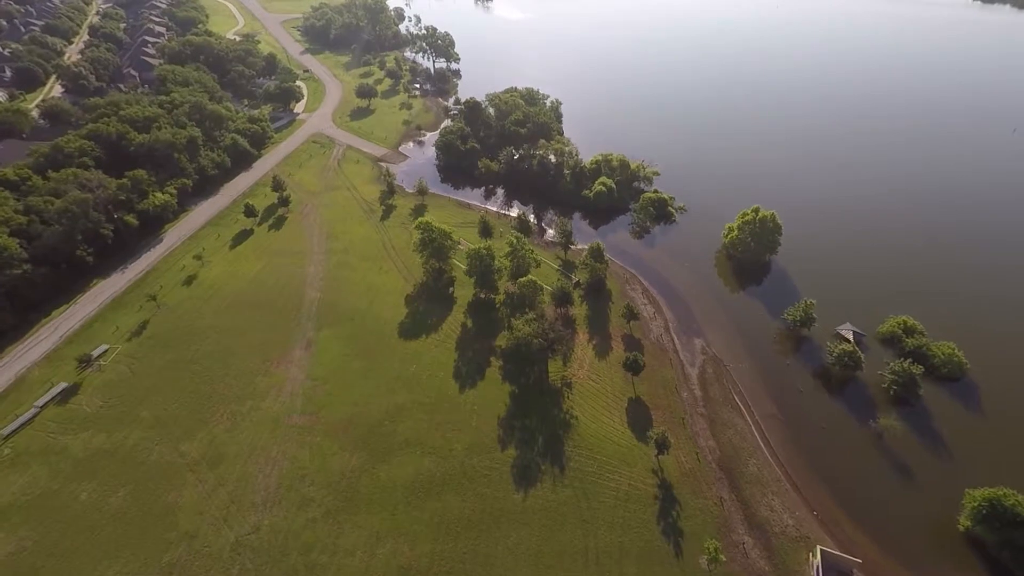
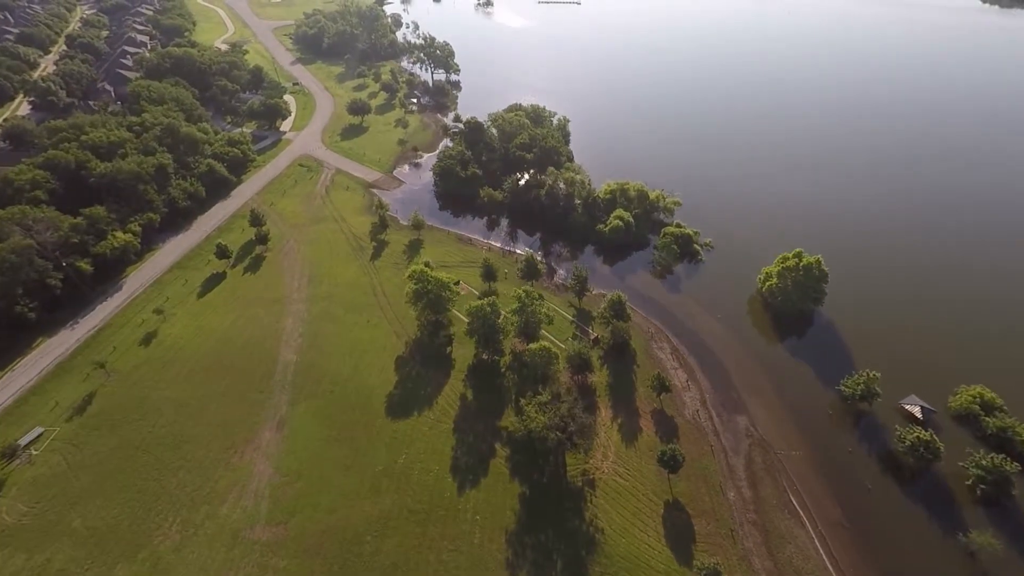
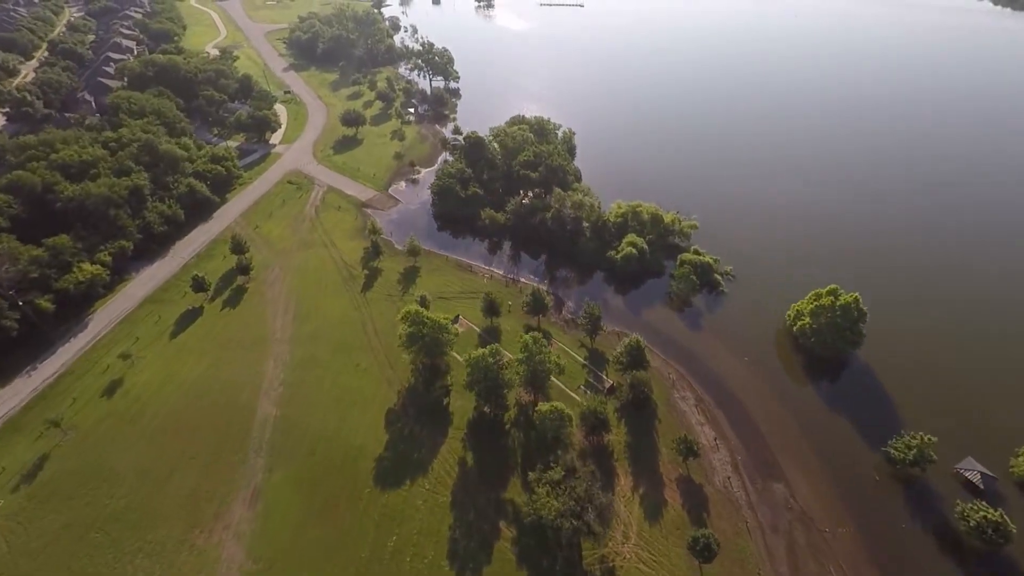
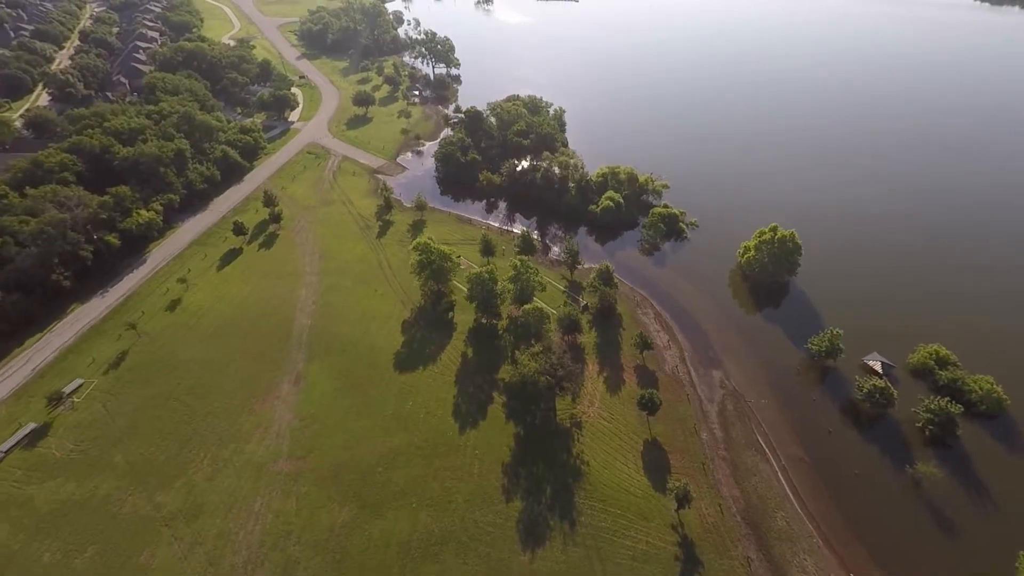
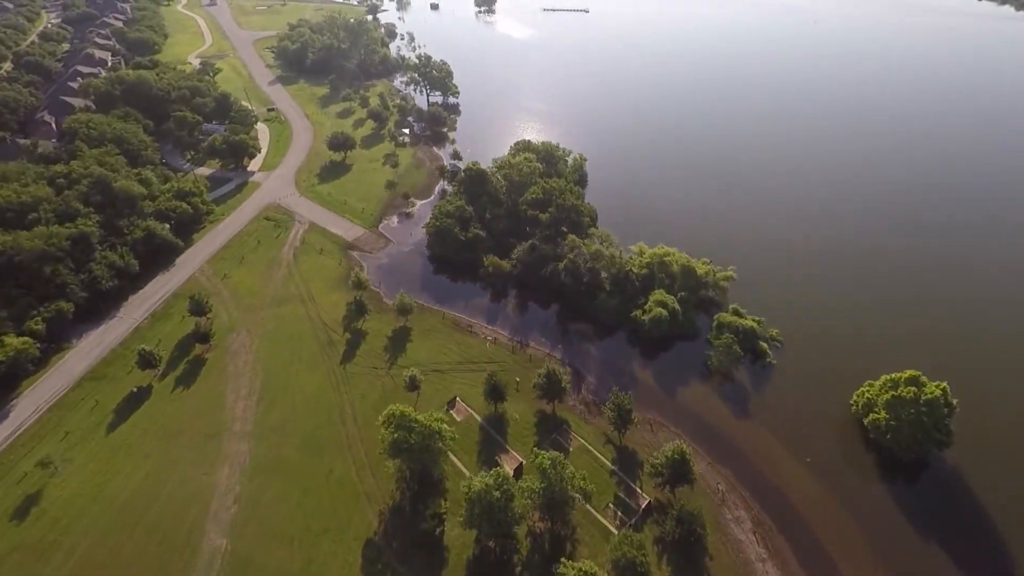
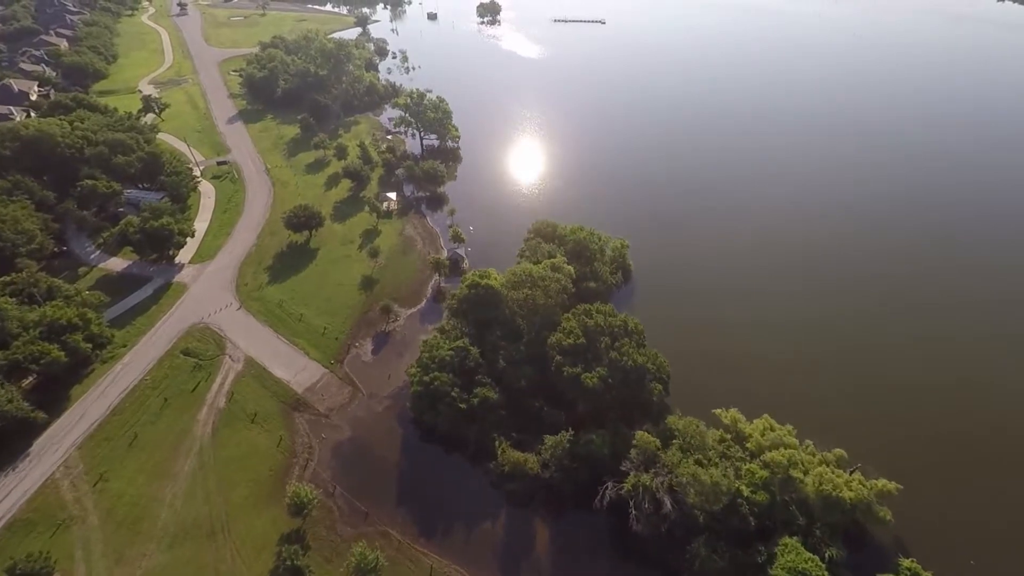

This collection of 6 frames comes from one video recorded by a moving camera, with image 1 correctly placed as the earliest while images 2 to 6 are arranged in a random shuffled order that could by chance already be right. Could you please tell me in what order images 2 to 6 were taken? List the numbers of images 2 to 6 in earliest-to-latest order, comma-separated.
4, 2, 3, 5, 6
